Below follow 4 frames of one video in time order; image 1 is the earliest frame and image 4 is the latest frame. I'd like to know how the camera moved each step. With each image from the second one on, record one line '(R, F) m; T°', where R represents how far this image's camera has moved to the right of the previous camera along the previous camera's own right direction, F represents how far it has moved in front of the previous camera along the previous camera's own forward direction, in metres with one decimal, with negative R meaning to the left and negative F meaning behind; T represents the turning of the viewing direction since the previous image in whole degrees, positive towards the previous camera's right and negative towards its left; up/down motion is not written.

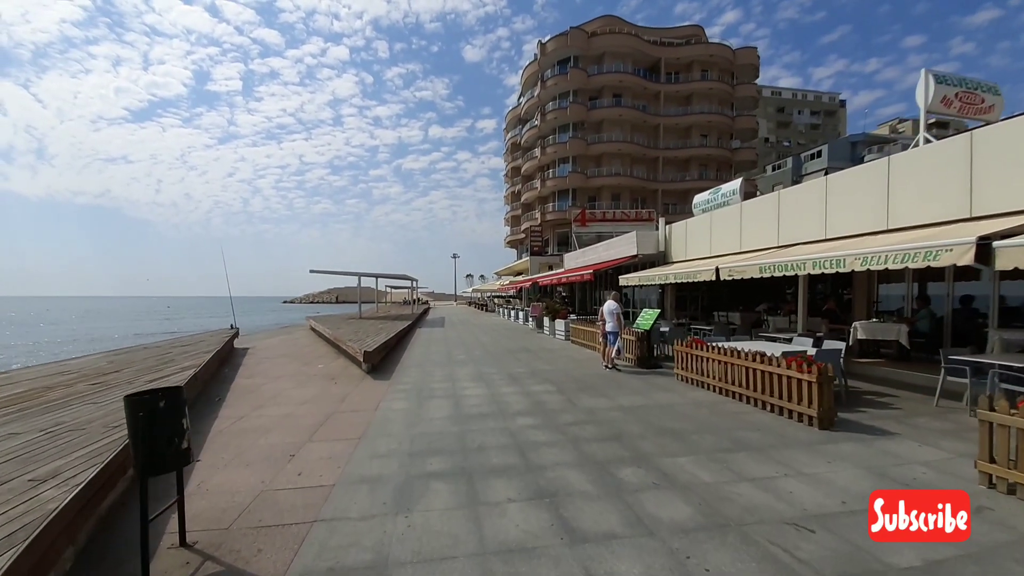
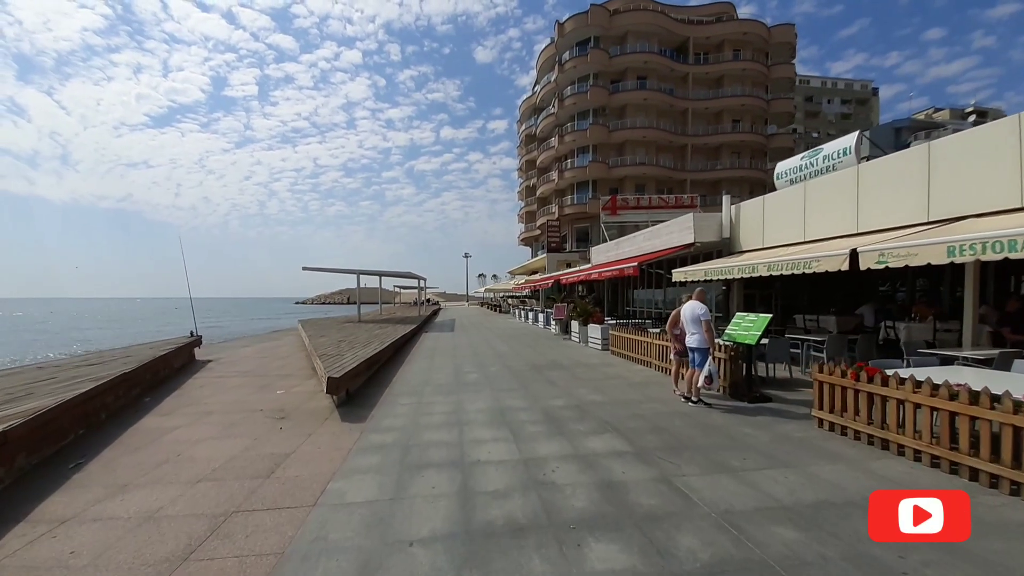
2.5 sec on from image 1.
(-0.4, +3.4) m; -2°
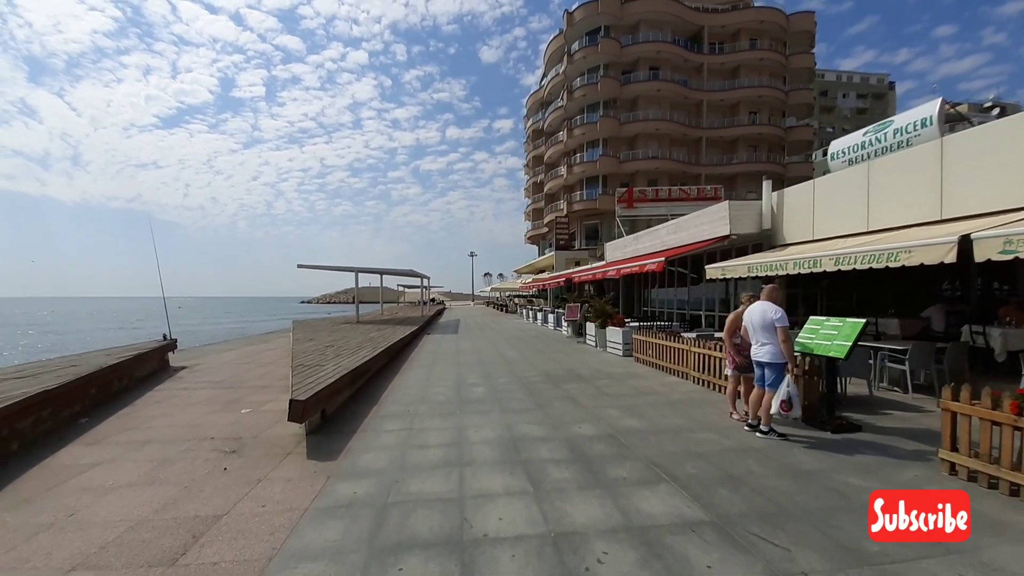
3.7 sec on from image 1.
(-0.1, +1.5) m; -1°
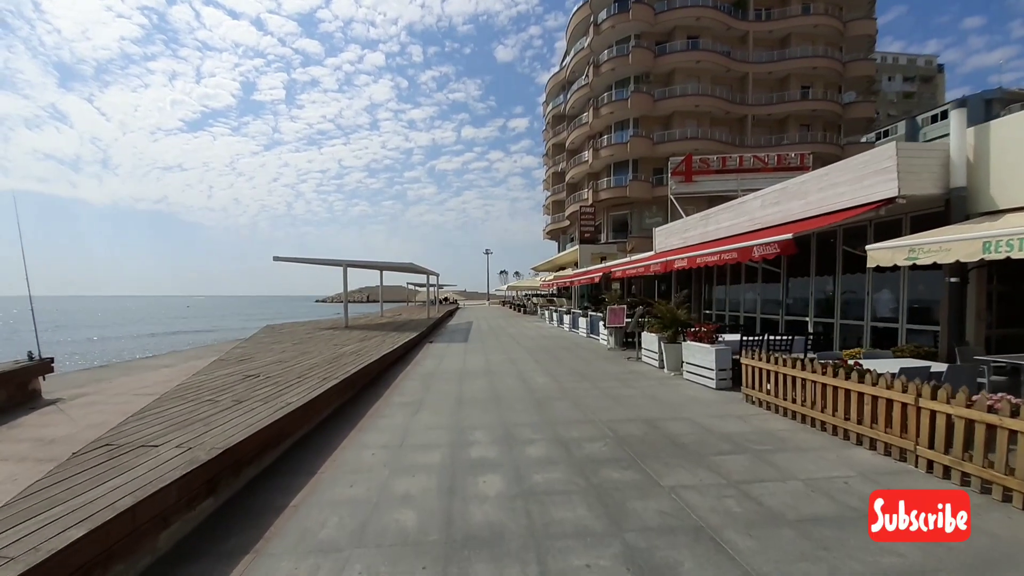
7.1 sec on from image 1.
(-0.3, +4.2) m; -2°
